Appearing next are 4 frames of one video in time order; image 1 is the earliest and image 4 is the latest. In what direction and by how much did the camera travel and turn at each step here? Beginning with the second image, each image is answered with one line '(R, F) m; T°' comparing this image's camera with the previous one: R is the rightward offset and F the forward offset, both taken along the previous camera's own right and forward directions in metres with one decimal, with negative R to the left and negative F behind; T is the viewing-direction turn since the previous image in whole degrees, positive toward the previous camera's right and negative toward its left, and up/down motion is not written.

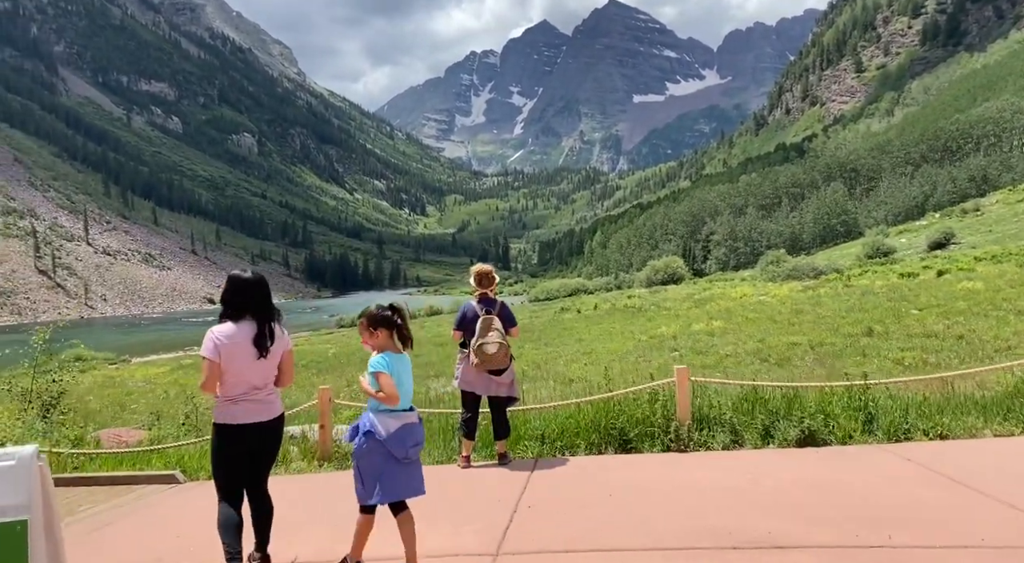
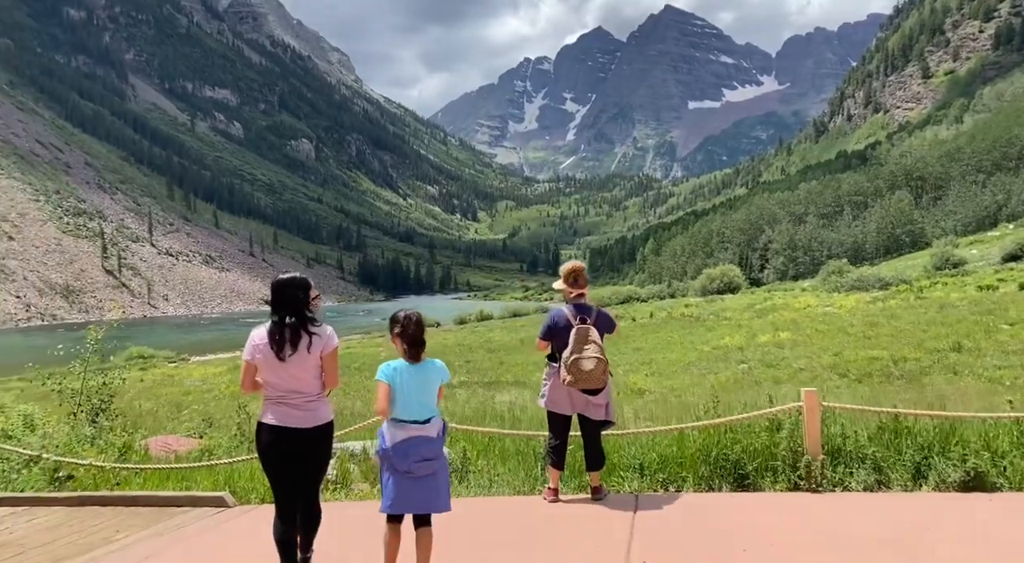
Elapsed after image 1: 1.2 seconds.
(-0.4, +1.0) m; -4°
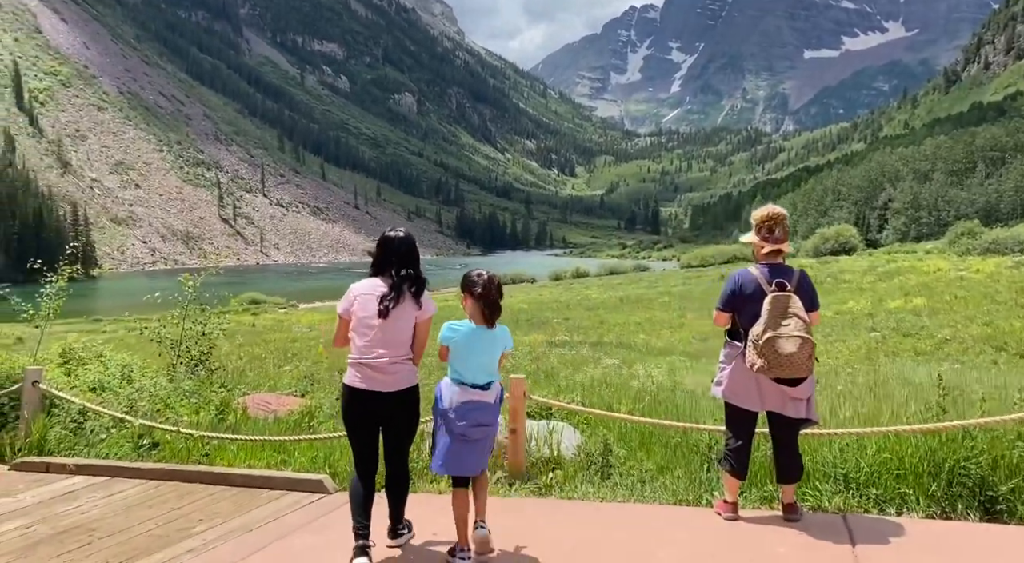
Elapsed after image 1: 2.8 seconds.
(-0.4, +1.2) m; -8°
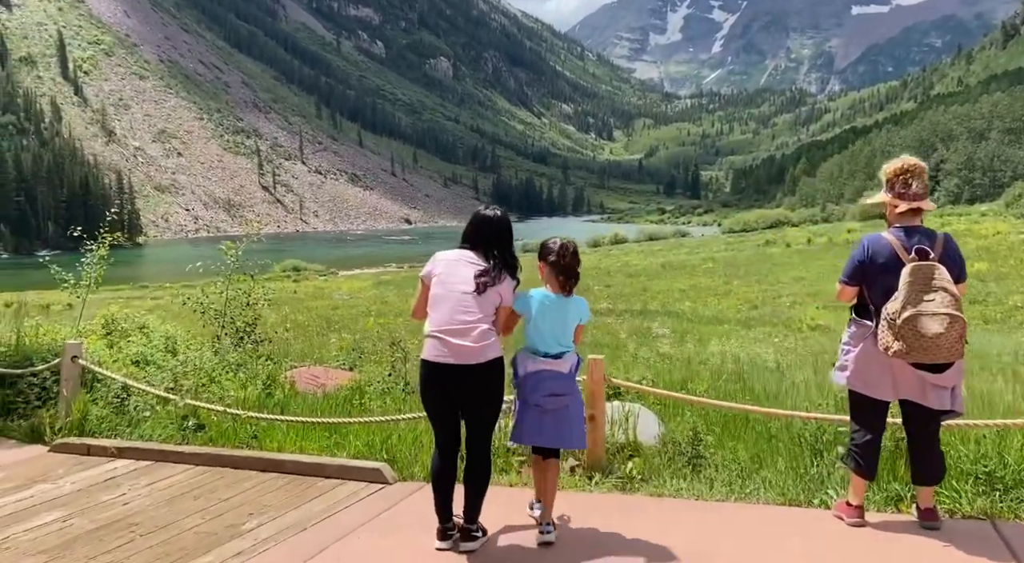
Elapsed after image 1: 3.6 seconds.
(-0.2, +0.6) m; -3°
